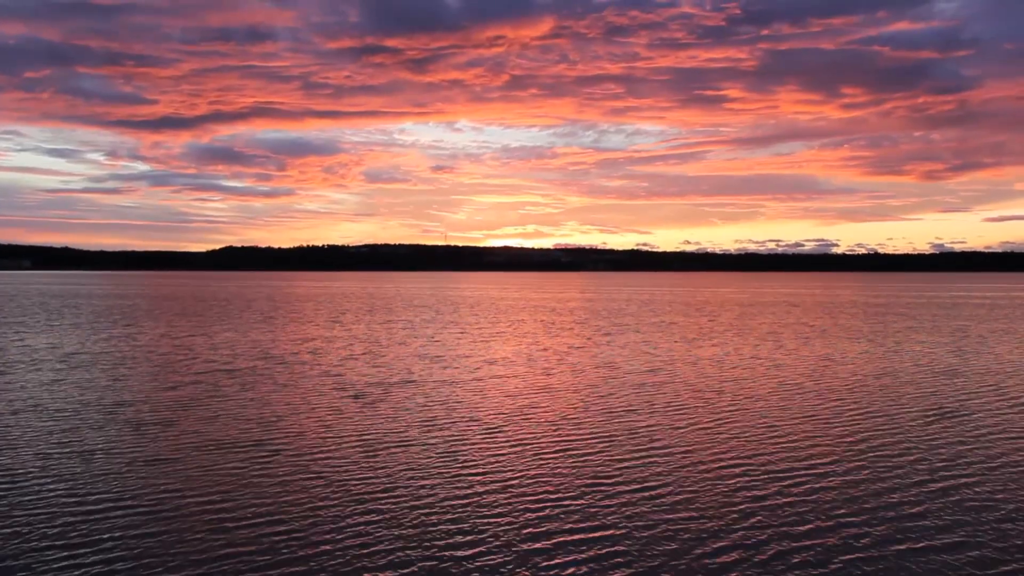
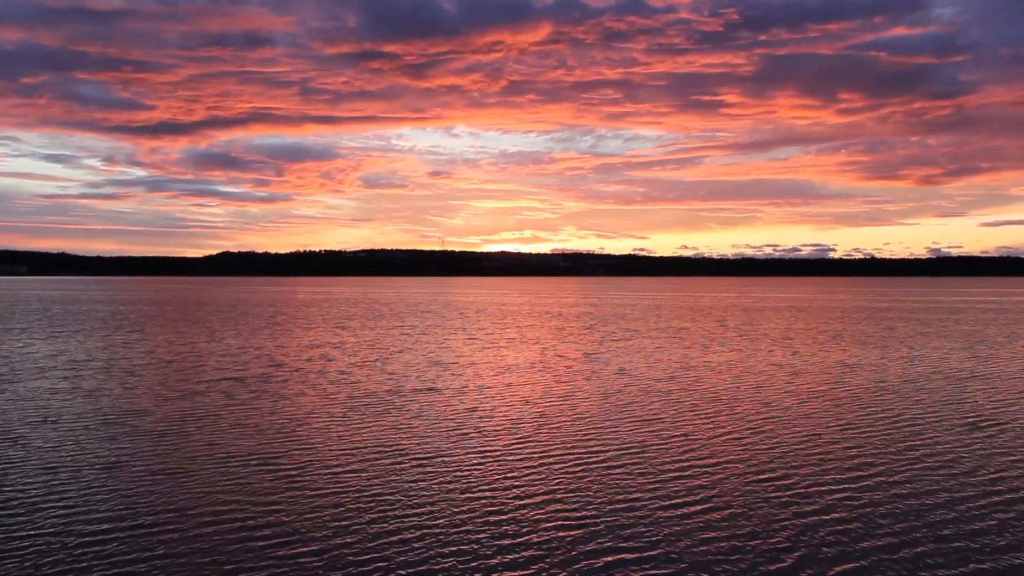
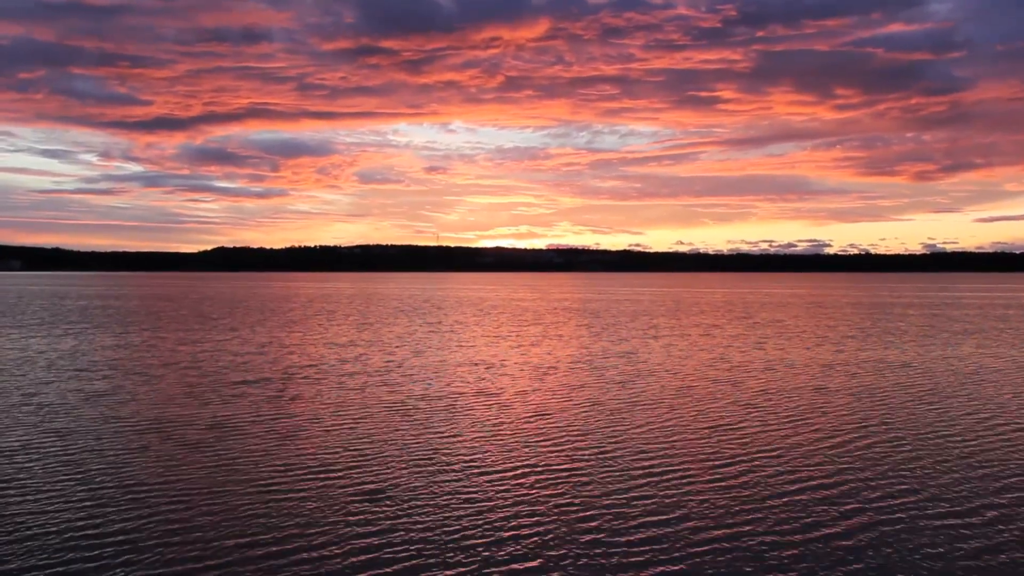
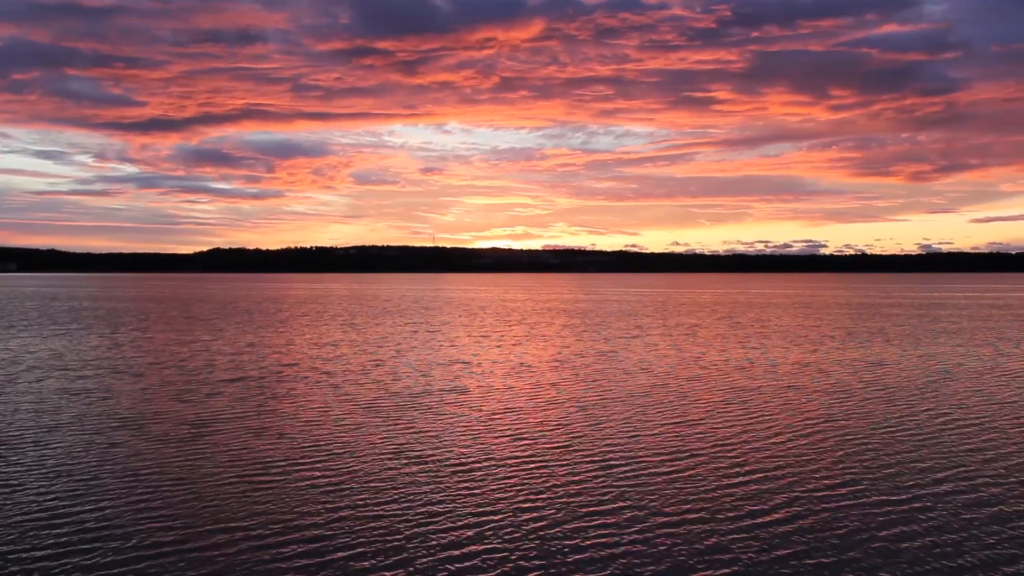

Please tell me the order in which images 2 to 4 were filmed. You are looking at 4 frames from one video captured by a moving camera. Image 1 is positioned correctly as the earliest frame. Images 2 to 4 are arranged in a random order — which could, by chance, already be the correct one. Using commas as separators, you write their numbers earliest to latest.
2, 4, 3
